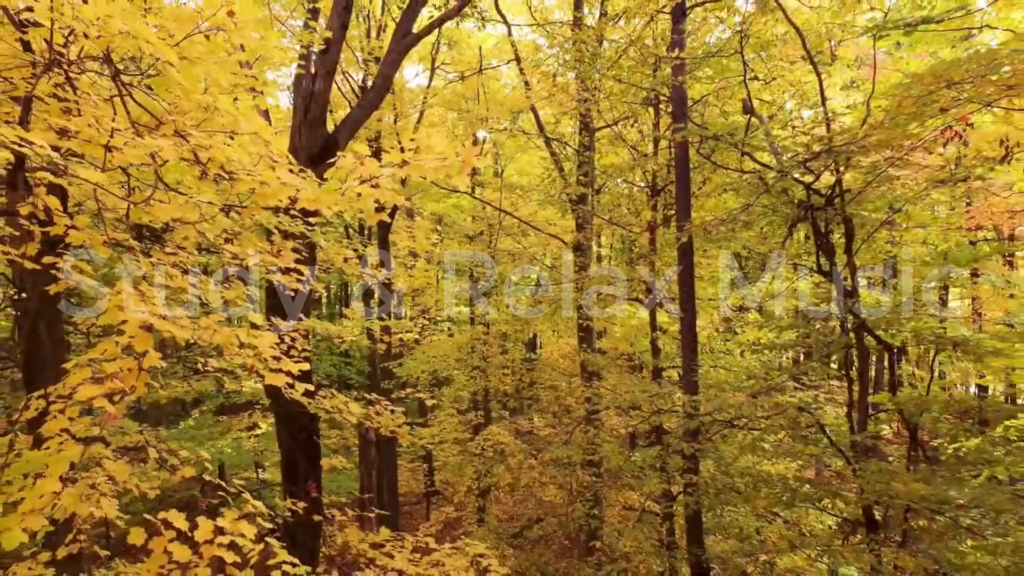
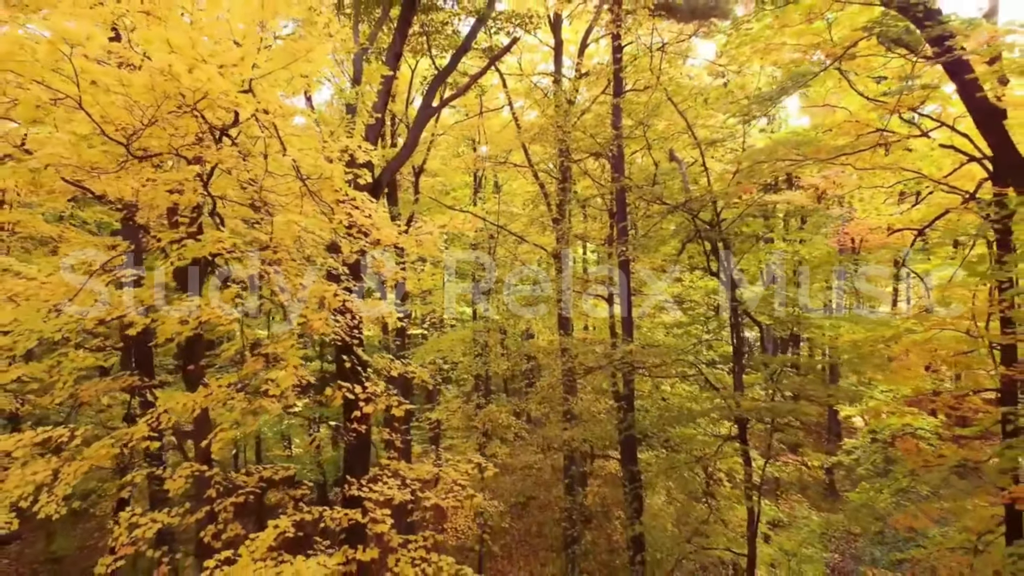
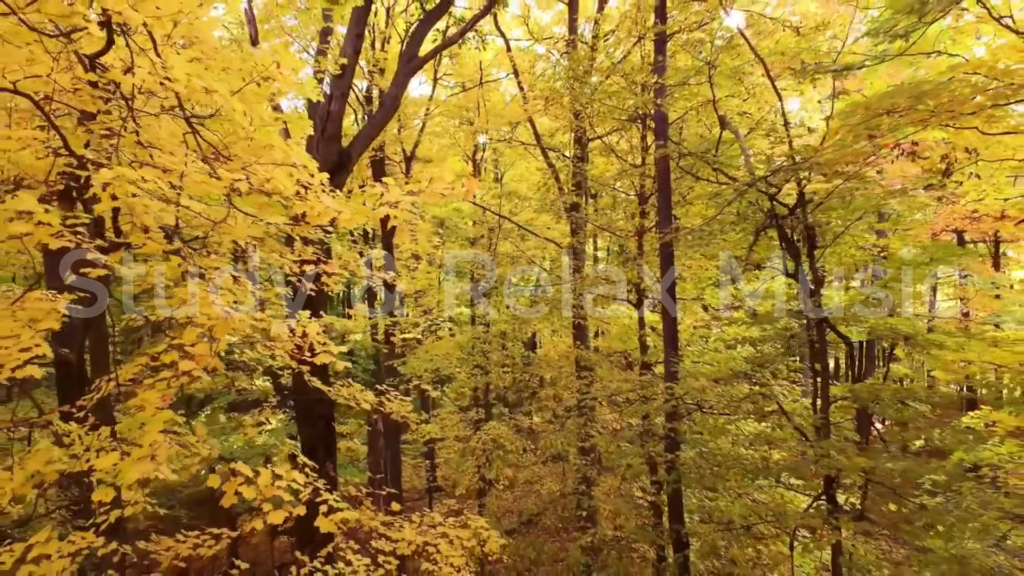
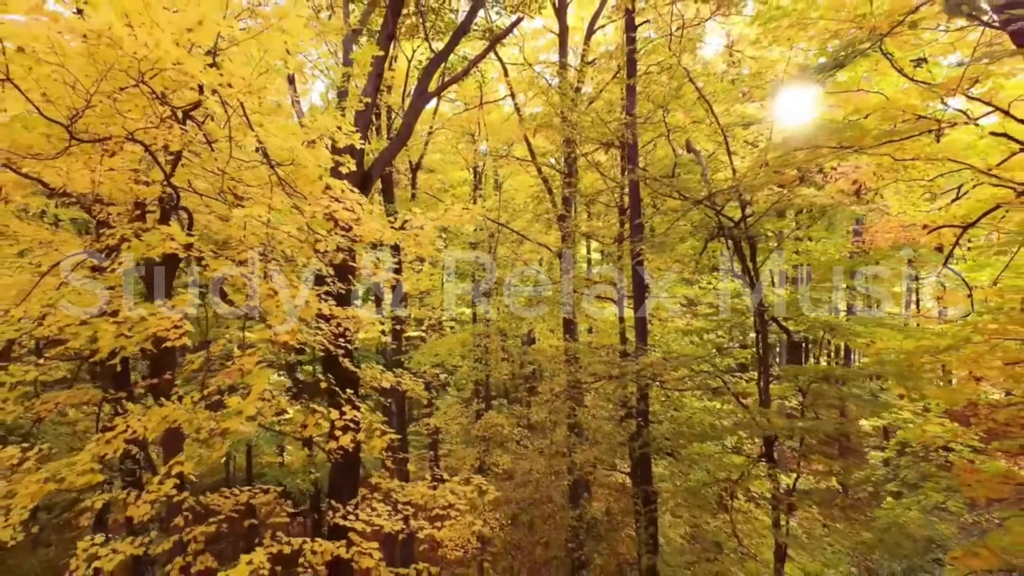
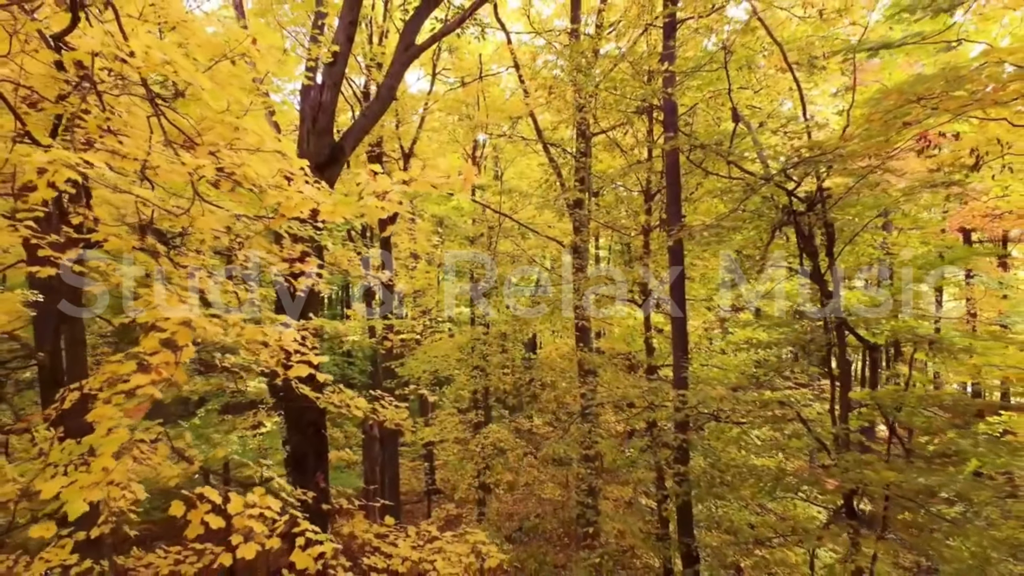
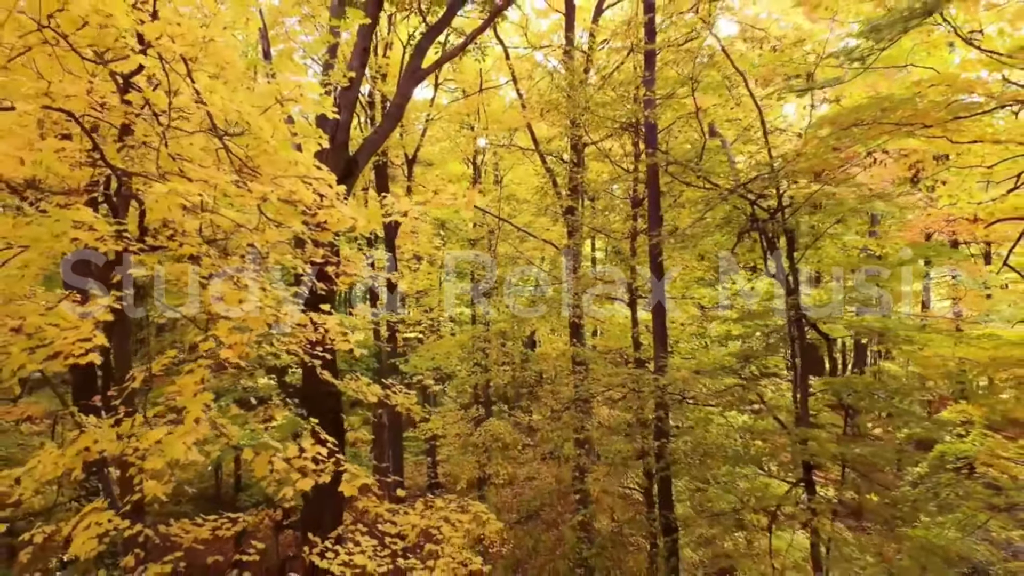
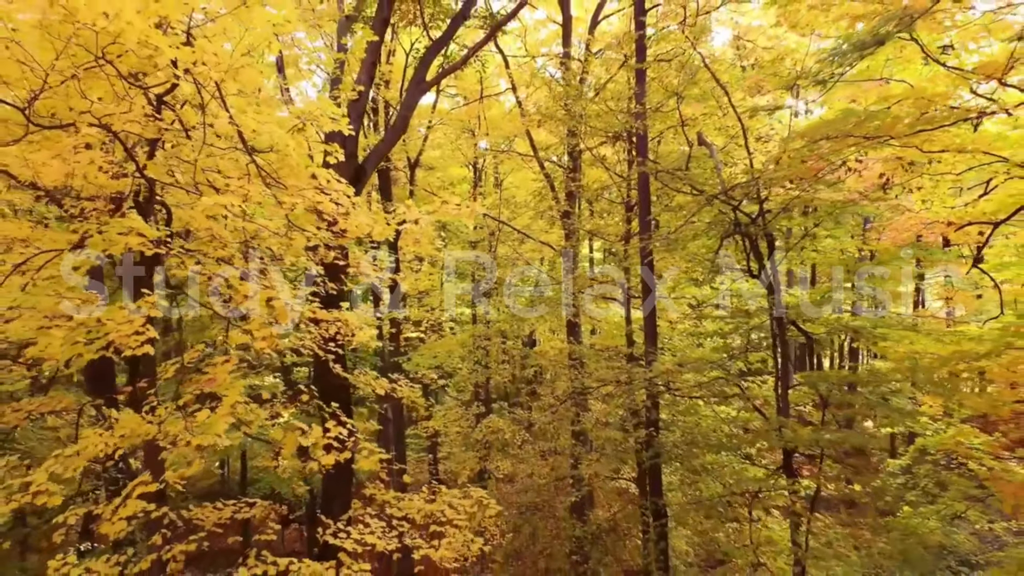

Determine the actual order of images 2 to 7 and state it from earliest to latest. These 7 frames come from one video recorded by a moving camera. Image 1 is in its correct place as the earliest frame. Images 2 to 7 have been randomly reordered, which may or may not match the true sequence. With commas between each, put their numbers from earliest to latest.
5, 3, 6, 7, 4, 2
